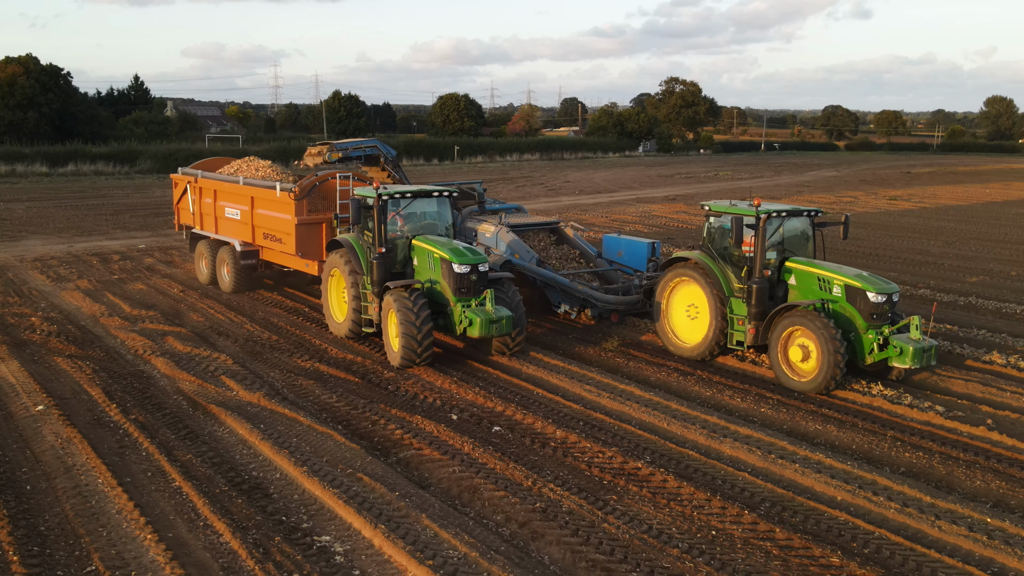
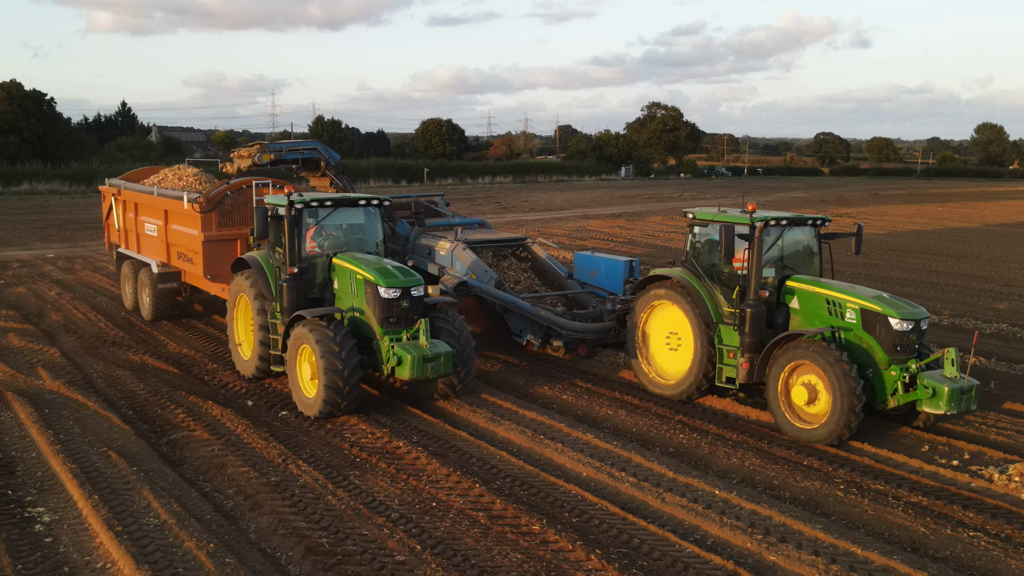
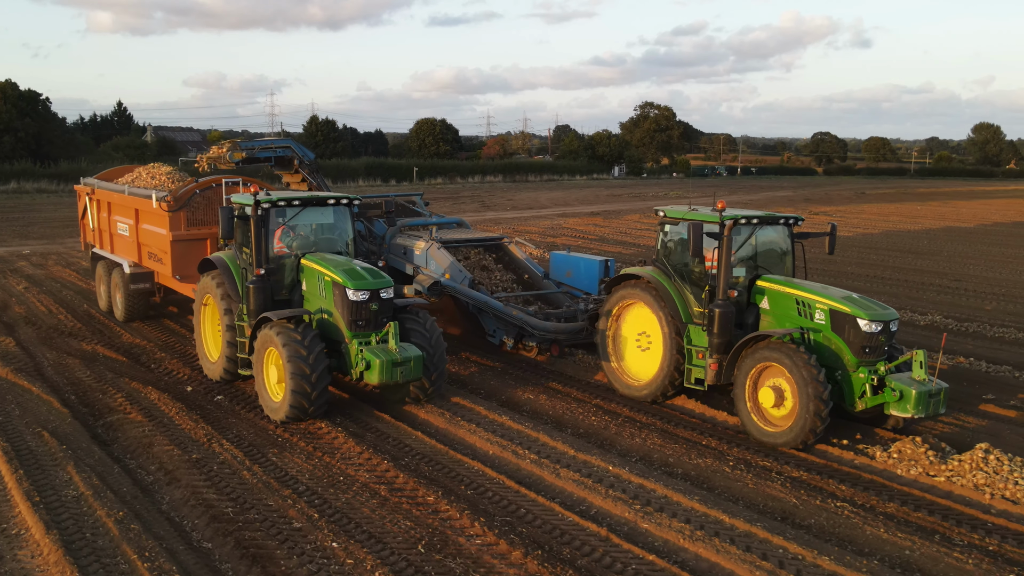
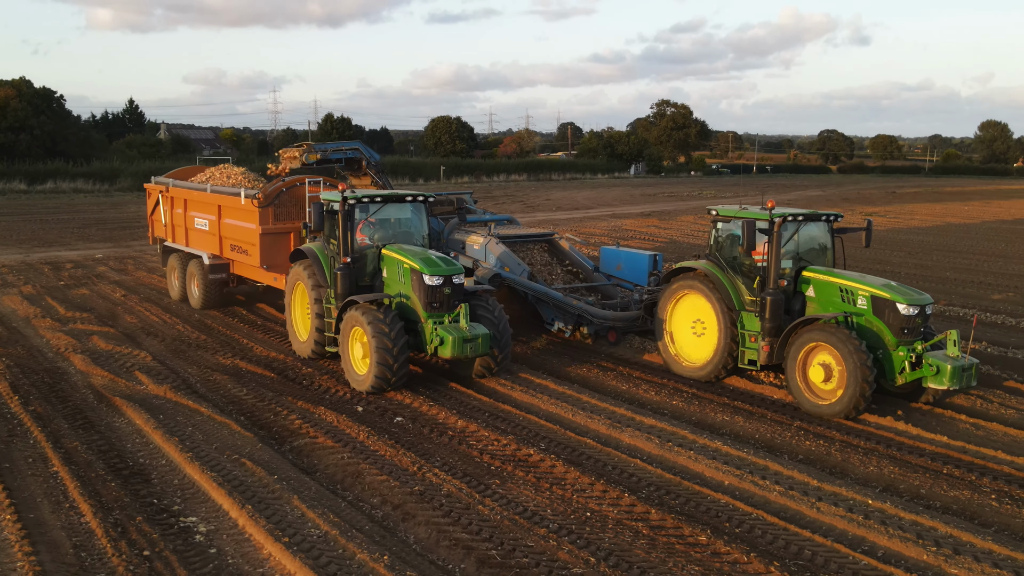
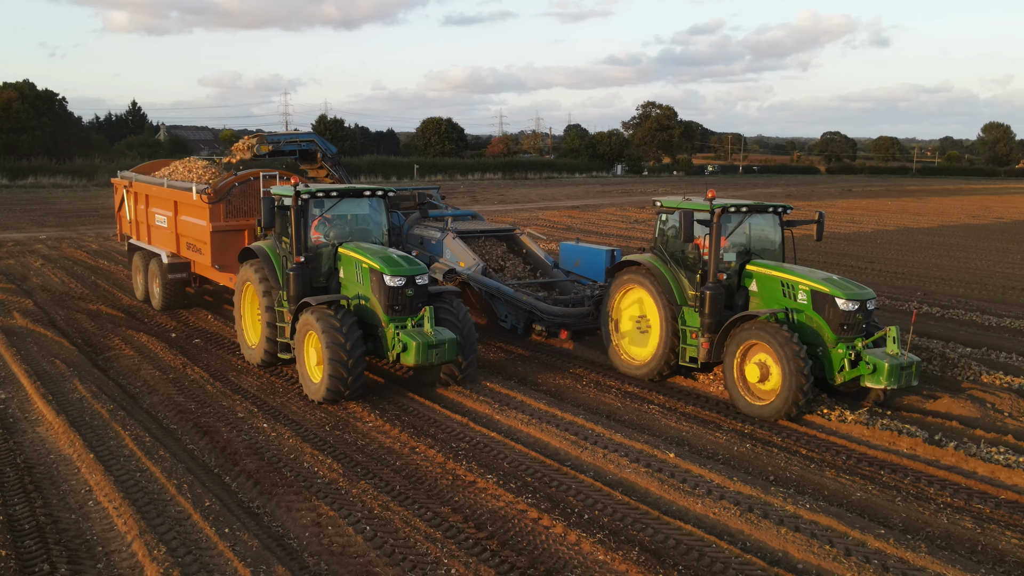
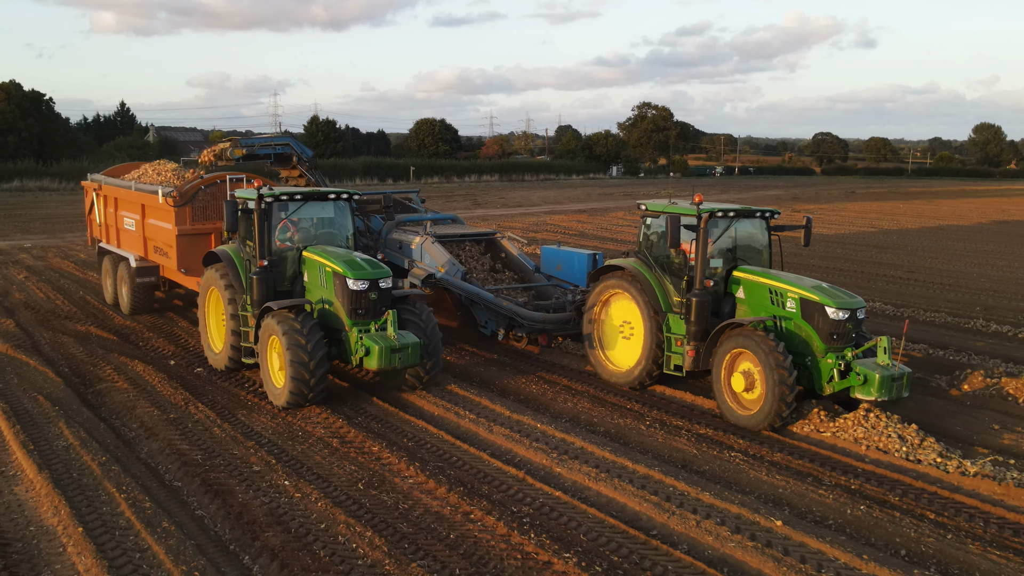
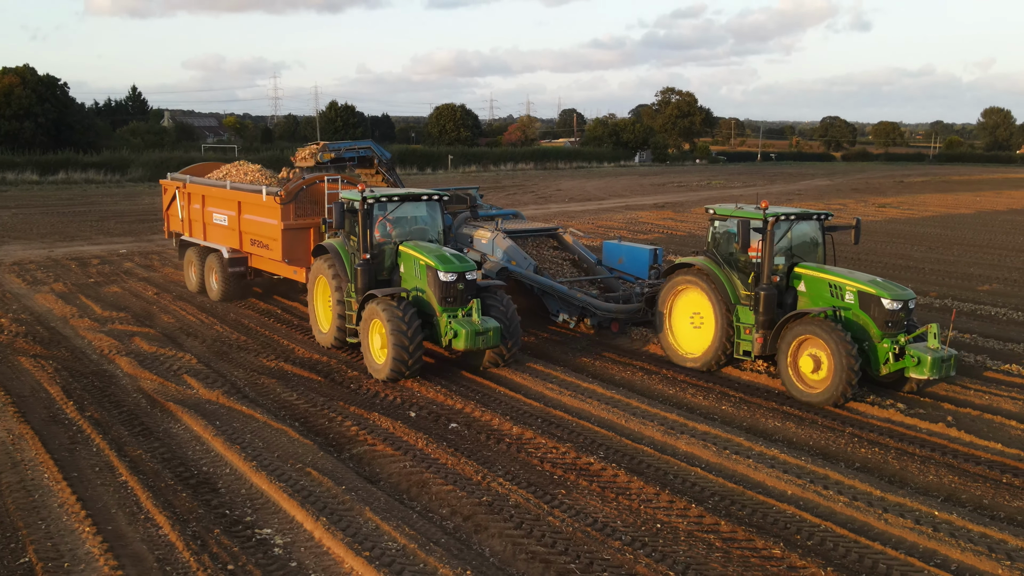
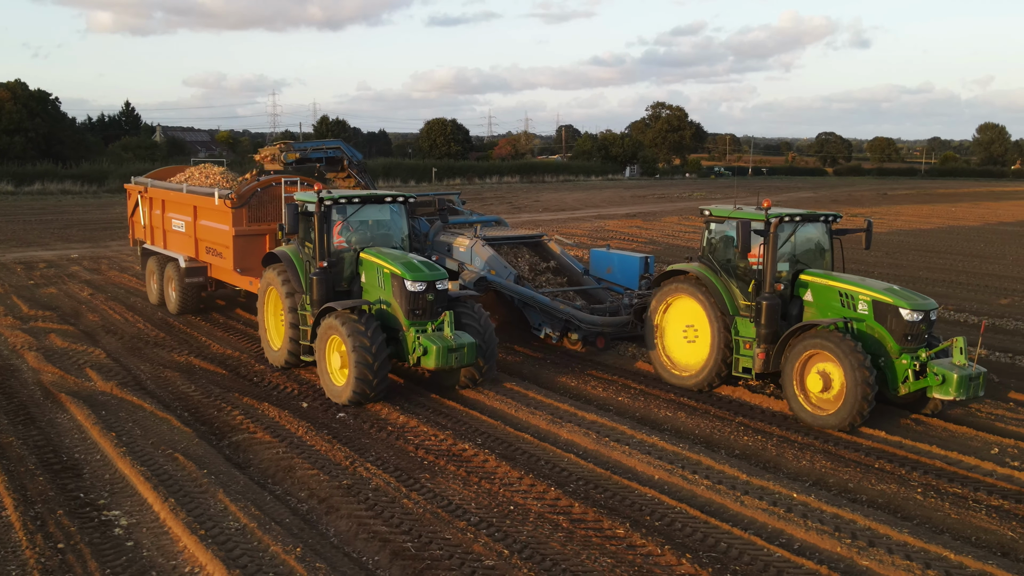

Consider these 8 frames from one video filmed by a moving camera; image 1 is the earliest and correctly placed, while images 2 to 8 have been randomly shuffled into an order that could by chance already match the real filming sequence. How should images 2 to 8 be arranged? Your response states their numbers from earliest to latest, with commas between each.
7, 4, 8, 2, 3, 6, 5
